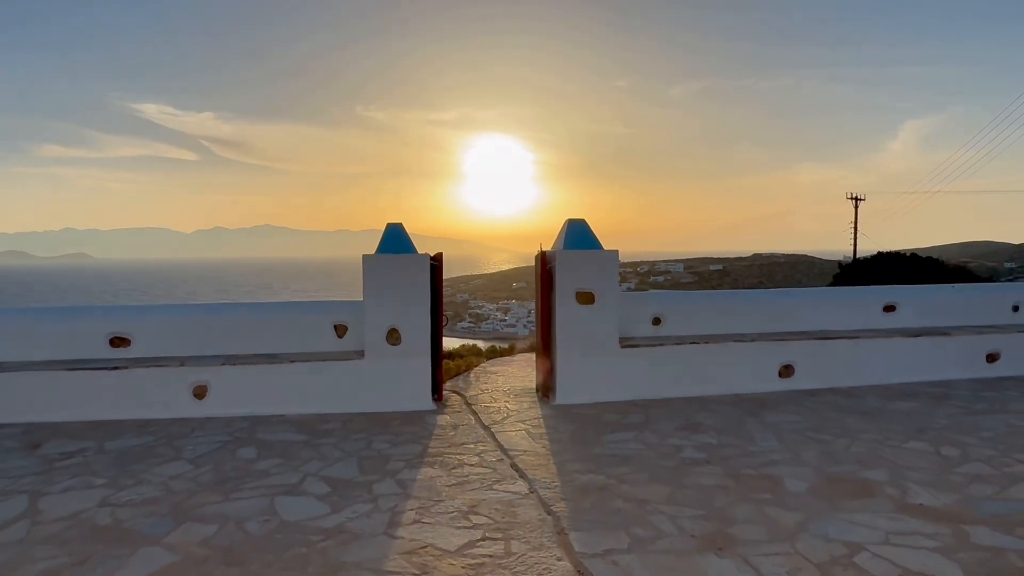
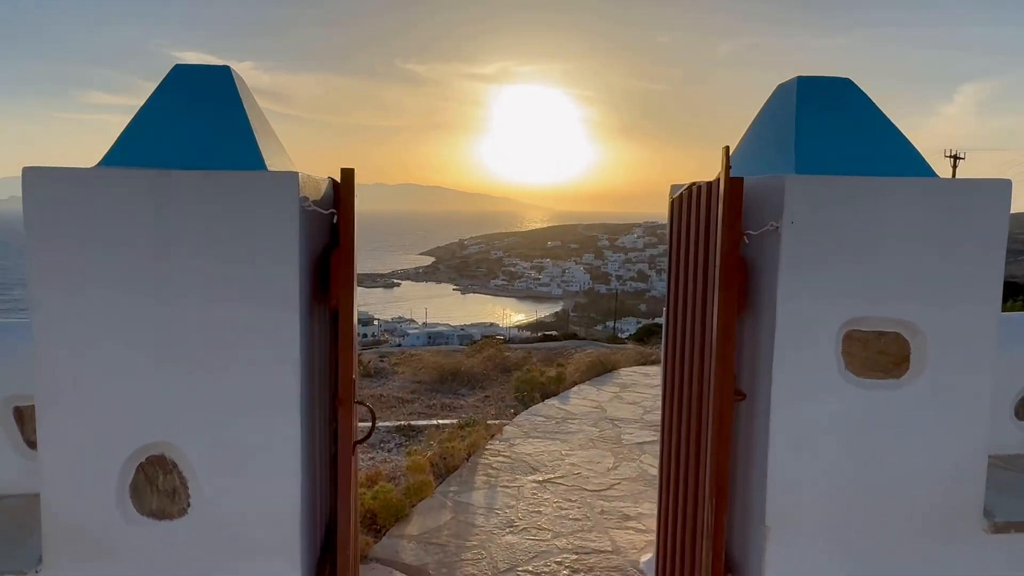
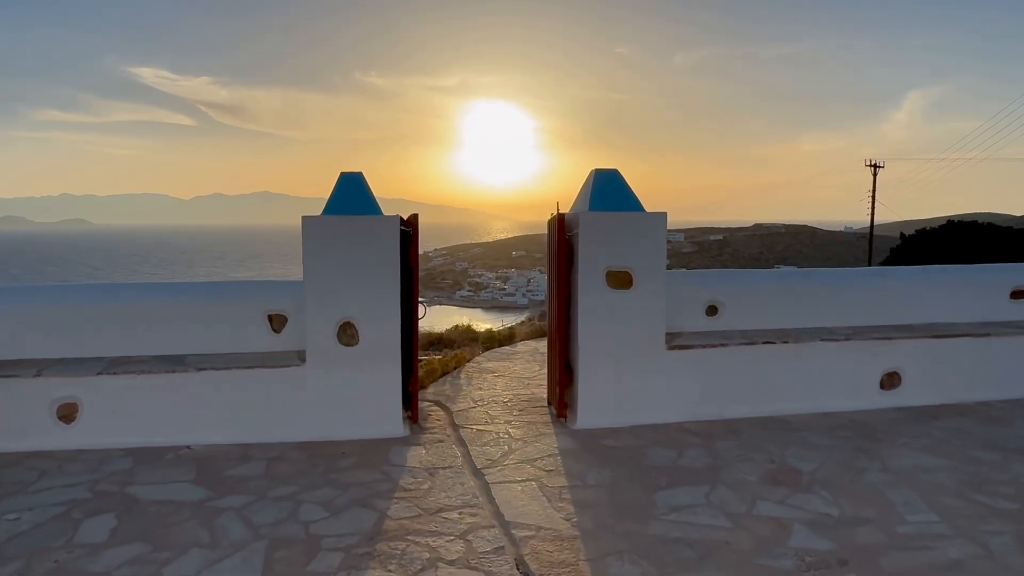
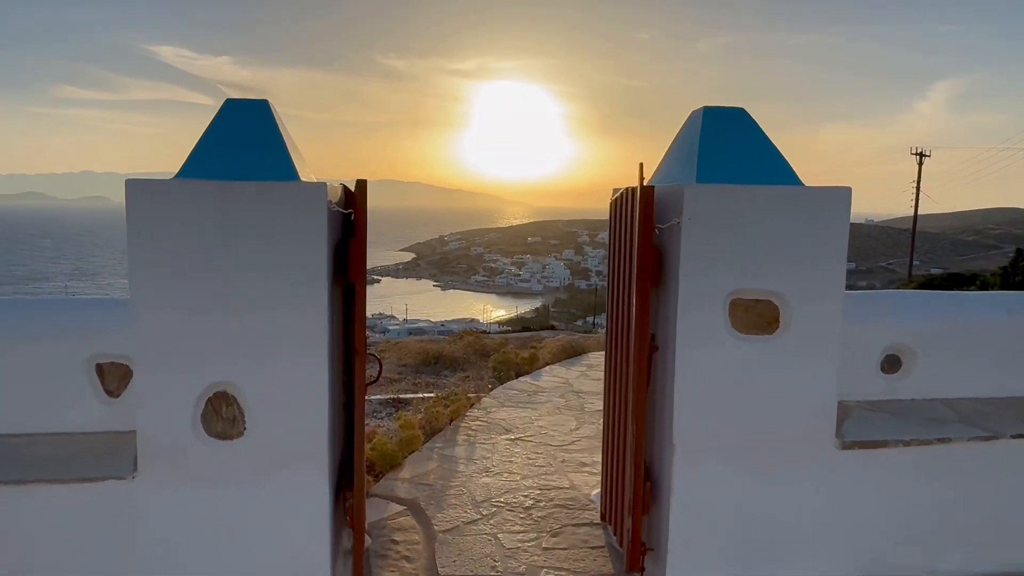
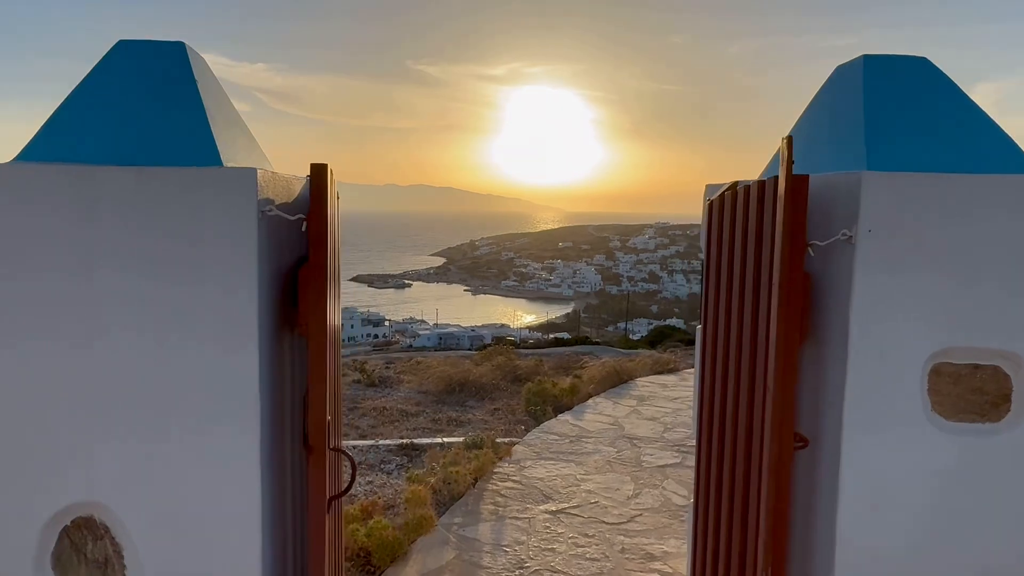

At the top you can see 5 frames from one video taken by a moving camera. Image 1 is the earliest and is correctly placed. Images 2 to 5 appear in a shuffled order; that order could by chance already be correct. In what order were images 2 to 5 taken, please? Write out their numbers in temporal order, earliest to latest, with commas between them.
3, 4, 2, 5
